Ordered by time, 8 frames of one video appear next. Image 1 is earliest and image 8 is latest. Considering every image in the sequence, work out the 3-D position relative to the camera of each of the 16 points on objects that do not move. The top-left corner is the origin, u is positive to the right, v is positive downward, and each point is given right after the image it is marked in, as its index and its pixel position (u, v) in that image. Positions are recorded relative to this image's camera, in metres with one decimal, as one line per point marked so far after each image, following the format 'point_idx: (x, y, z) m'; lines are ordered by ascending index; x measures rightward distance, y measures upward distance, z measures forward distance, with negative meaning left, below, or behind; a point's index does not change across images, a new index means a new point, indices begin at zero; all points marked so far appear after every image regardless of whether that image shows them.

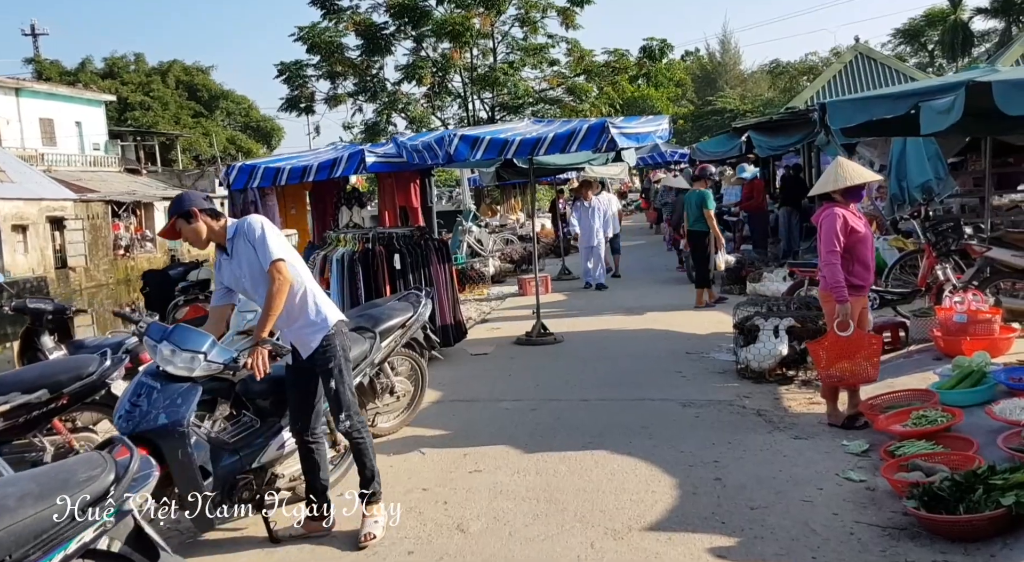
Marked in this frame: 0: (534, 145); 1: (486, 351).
0: (+0.2, +1.3, +7.4) m
1: (-0.3, -0.7, +8.3) m
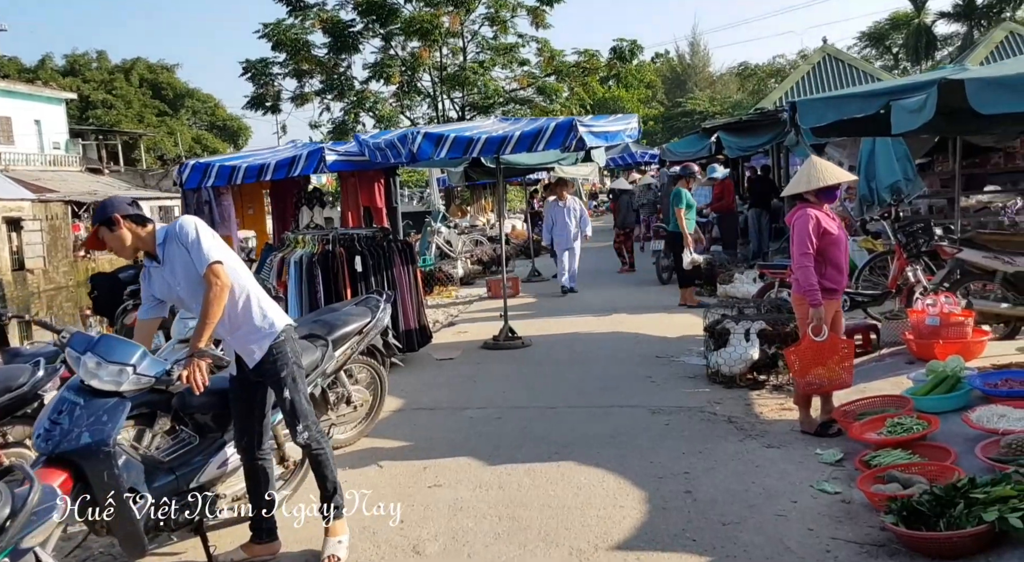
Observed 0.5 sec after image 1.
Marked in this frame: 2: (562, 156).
0: (-0.1, +1.3, +7.2) m
1: (-0.6, -0.8, +8.1) m
2: (+0.7, +1.7, +11.0) m
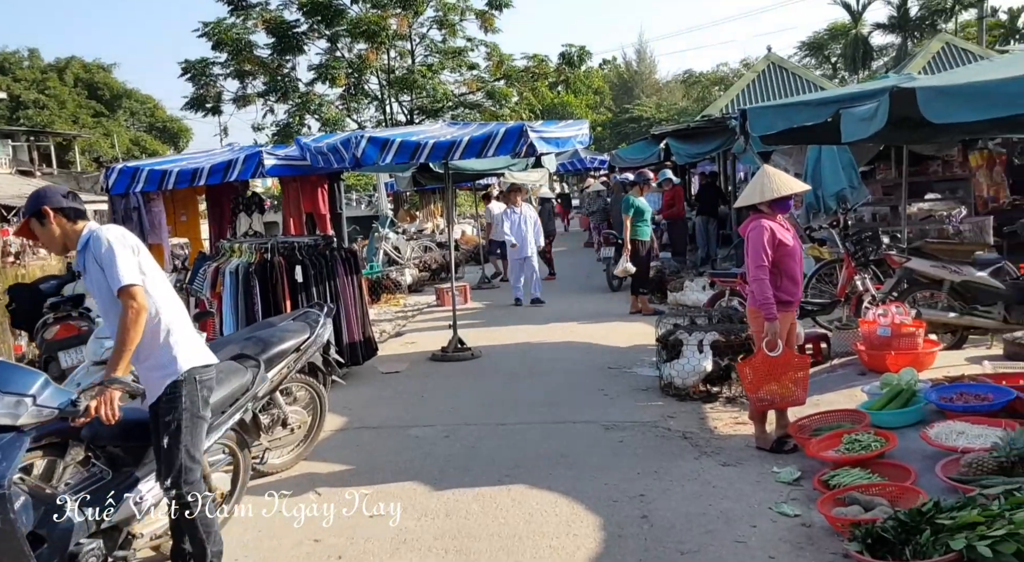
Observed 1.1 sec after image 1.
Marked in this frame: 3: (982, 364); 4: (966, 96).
0: (-0.6, +1.2, +7.0) m
1: (-1.1, -0.8, +7.8) m
2: (0.0, +1.6, +10.8) m
3: (+3.6, -0.6, +6.1) m
4: (+3.1, +1.3, +5.5) m
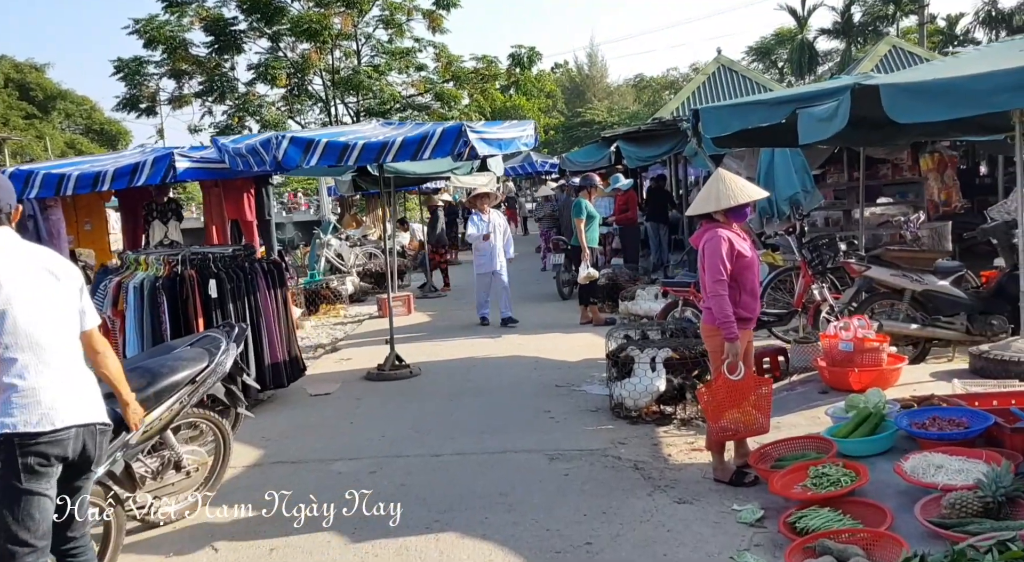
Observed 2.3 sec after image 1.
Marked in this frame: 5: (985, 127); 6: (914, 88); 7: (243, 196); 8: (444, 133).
0: (-1.1, +1.1, +6.4) m
1: (-1.6, -1.0, +7.2) m
2: (-0.7, +1.5, +10.2) m
3: (+3.1, -0.7, +5.7) m
4: (+2.7, +1.2, +5.1) m
5: (+4.1, +1.3, +6.9) m
6: (+2.6, +1.2, +5.1) m
7: (-2.8, +0.9, +8.4) m
8: (-0.5, +1.2, +6.4) m
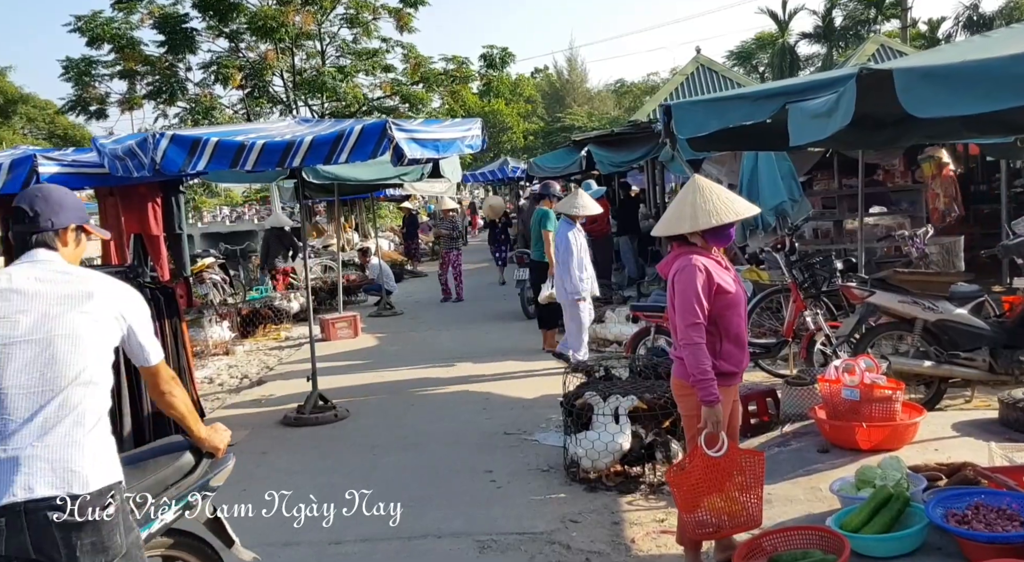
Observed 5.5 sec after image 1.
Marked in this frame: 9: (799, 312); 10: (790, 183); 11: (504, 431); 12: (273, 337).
0: (-1.5, +0.8, +5.3) m
1: (-2.1, -1.2, +6.0) m
2: (-1.2, +1.3, +9.1) m
3: (+2.7, -0.9, +4.7) m
4: (+2.3, +1.0, +4.1) m
5: (+3.7, +1.1, +5.9) m
6: (+2.2, +1.1, +4.1) m
7: (-3.3, +0.7, +7.2) m
8: (-1.0, +1.0, +5.3) m
9: (+2.3, -0.3, +6.5) m
10: (+3.1, +1.1, +8.9) m
11: (-0.1, -1.1, +6.0) m
12: (-3.4, -0.8, +11.3) m
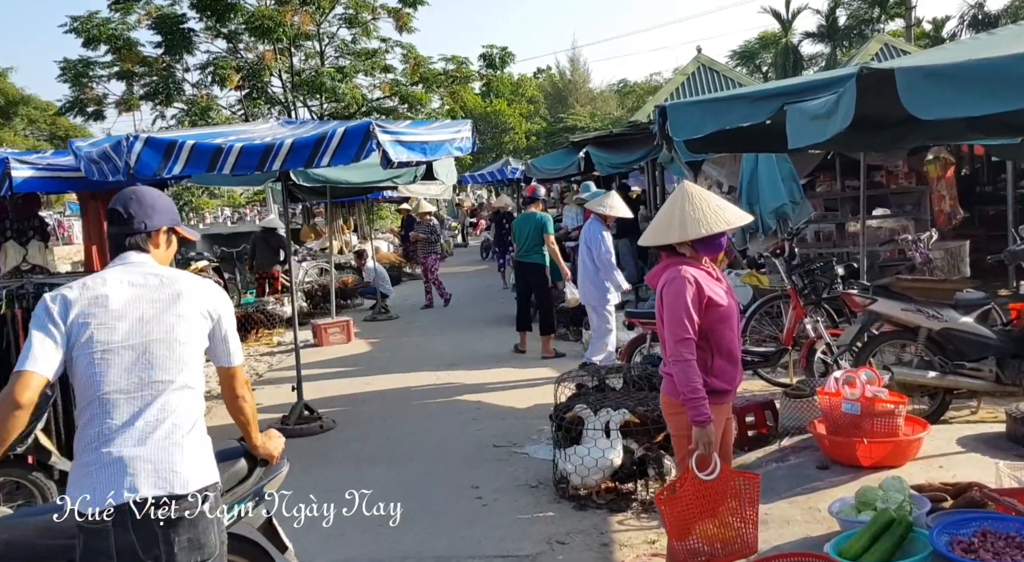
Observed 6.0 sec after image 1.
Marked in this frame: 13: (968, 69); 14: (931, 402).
0: (-1.6, +0.8, +5.1) m
1: (-2.2, -1.2, +5.8) m
2: (-1.3, +1.2, +8.9) m
3: (+2.6, -1.0, +4.5) m
4: (+2.2, +1.0, +3.9) m
5: (+3.6, +1.1, +5.7) m
6: (+2.1, +1.0, +3.9) m
7: (-3.4, +0.6, +7.0) m
8: (-1.1, +0.9, +5.1) m
9: (+2.2, -0.3, +6.3) m
10: (+3.0, +1.0, +8.7) m
11: (-0.1, -1.2, +5.8) m
12: (-3.4, -0.8, +11.1) m
13: (+2.2, +1.0, +3.8) m
14: (+2.8, -0.8, +5.4) m
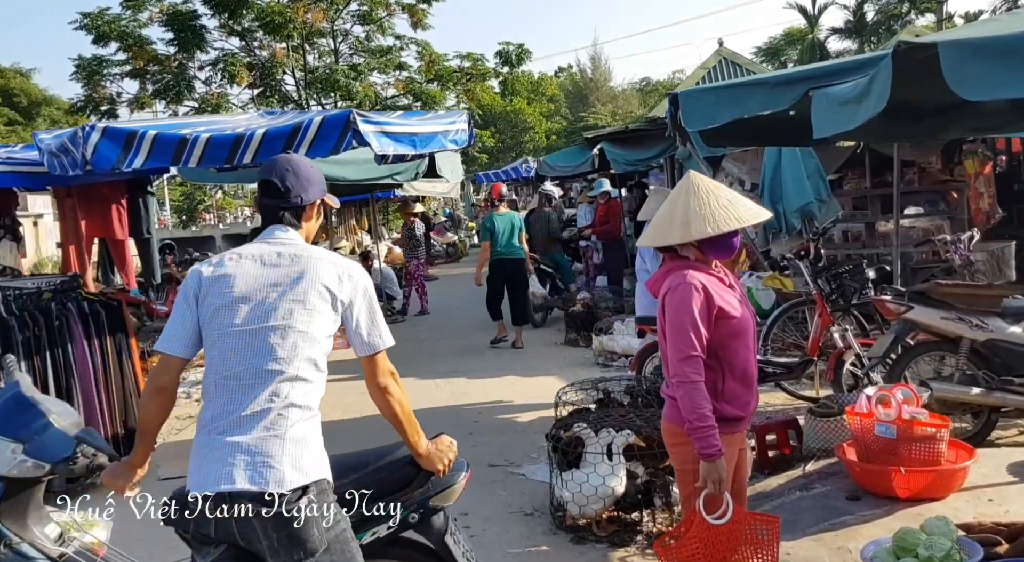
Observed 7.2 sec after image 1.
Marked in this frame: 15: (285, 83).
0: (-1.6, +0.8, +4.6) m
1: (-2.2, -1.3, +5.4) m
2: (-1.2, +1.2, +8.5) m
3: (+2.6, -1.0, +3.9) m
4: (+2.1, +0.9, +3.3) m
5: (+3.6, +1.1, +5.1) m
6: (+2.0, +1.0, +3.4) m
7: (-3.3, +0.6, +6.6) m
8: (-1.1, +0.9, +4.6) m
9: (+2.2, -0.3, +5.7) m
10: (+3.1, +1.0, +8.1) m
11: (-0.2, -1.2, +5.3) m
12: (-3.3, -0.8, +10.7) m
13: (+2.1, +1.0, +3.3) m
14: (+2.8, -0.8, +4.8) m
15: (-5.7, +4.9, +19.9) m
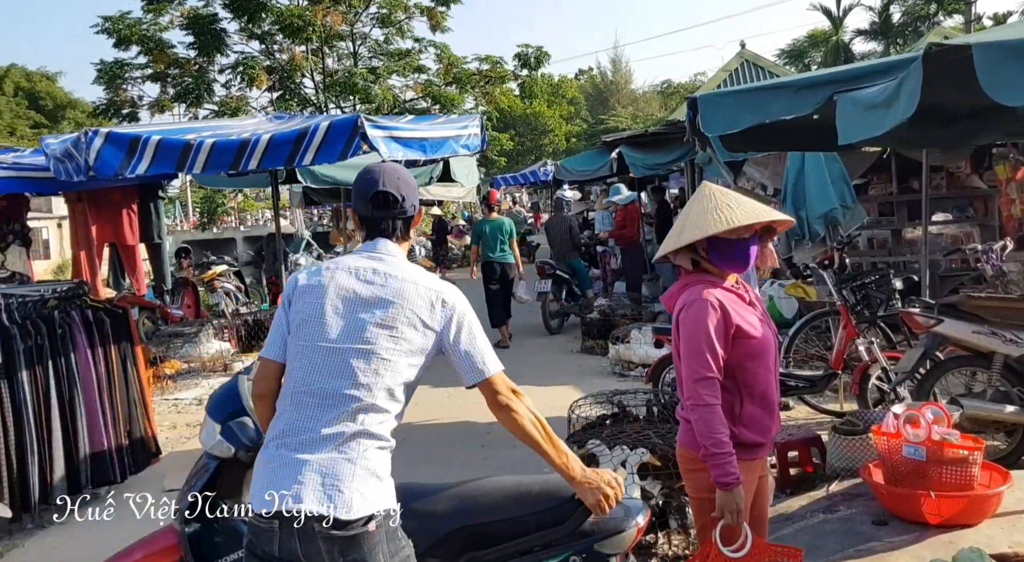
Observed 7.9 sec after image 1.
0: (-1.5, +0.7, +4.5) m
1: (-2.1, -1.3, +5.3) m
2: (-1.1, +1.1, +8.3) m
3: (+2.6, -1.1, +3.7) m
4: (+2.1, +0.9, +3.1) m
5: (+3.7, +1.0, +4.9) m
6: (+2.1, +0.9, +3.2) m
7: (-3.2, +0.6, +6.6) m
8: (-1.0, +0.9, +4.5) m
9: (+2.3, -0.4, +5.5) m
10: (+3.2, +0.9, +7.9) m
11: (-0.1, -1.2, +5.1) m
12: (-3.1, -0.9, +10.6) m
13: (+2.2, +0.9, +3.1) m
14: (+2.8, -0.9, +4.6) m
15: (-5.3, +4.9, +19.9) m
